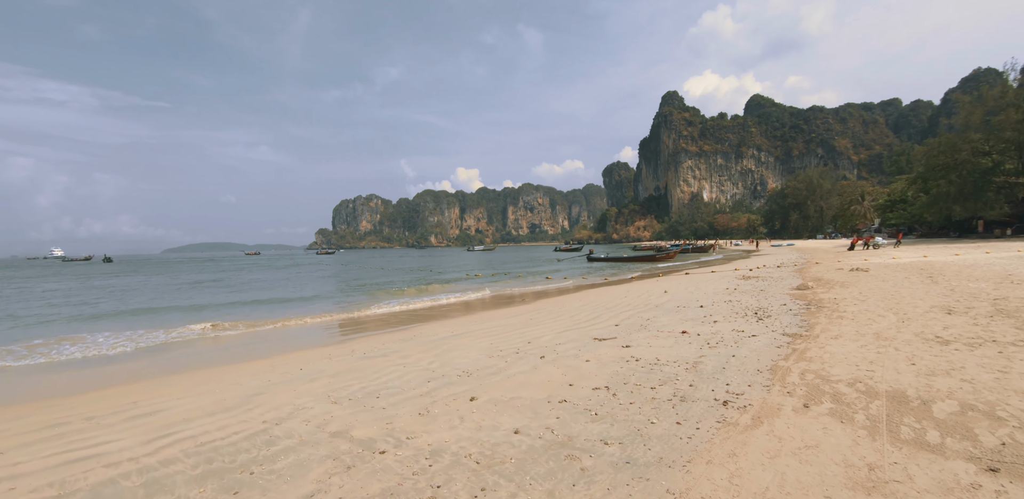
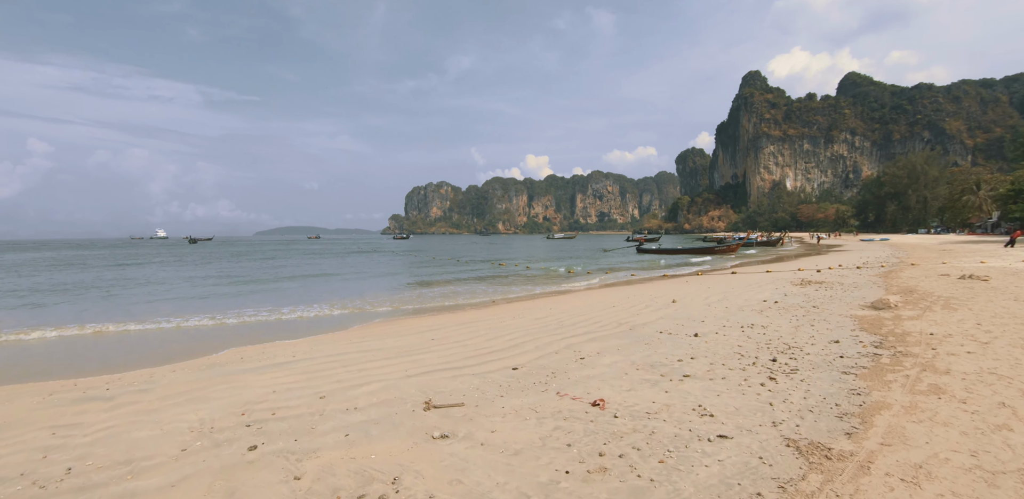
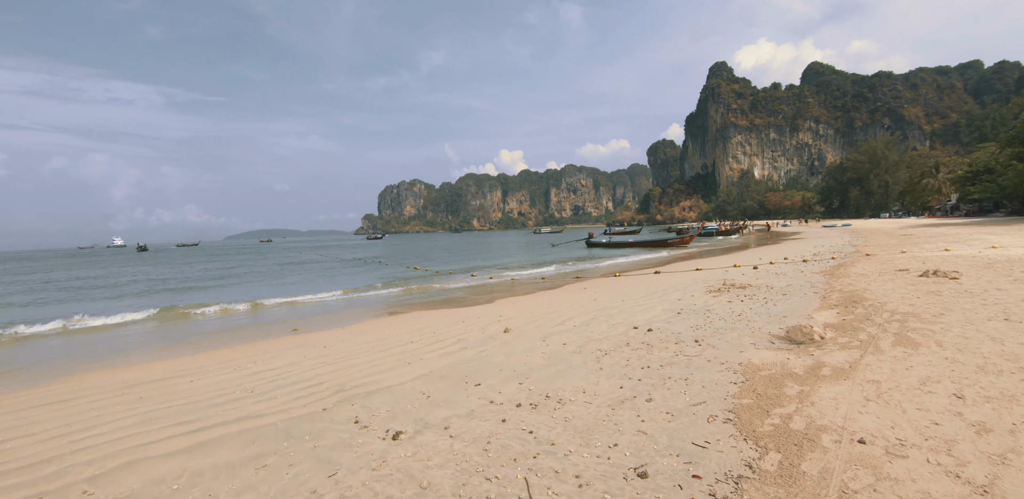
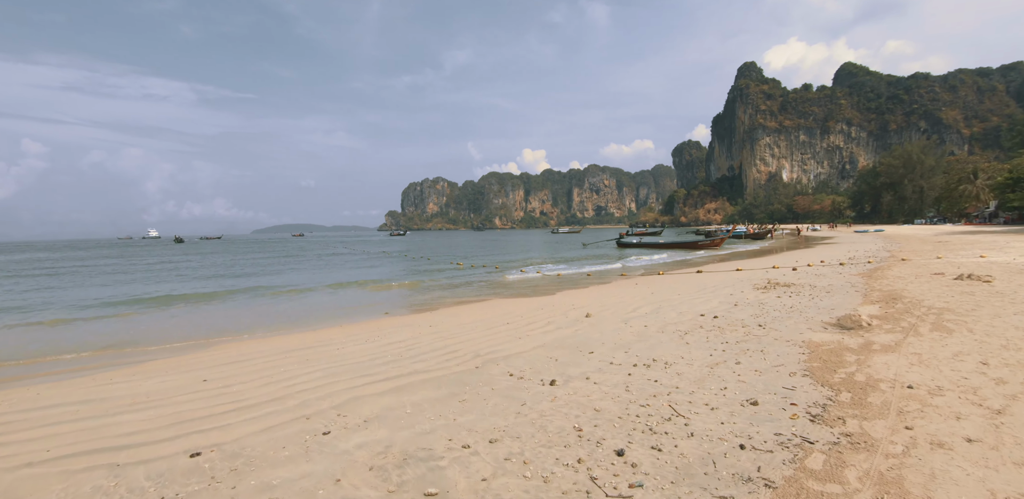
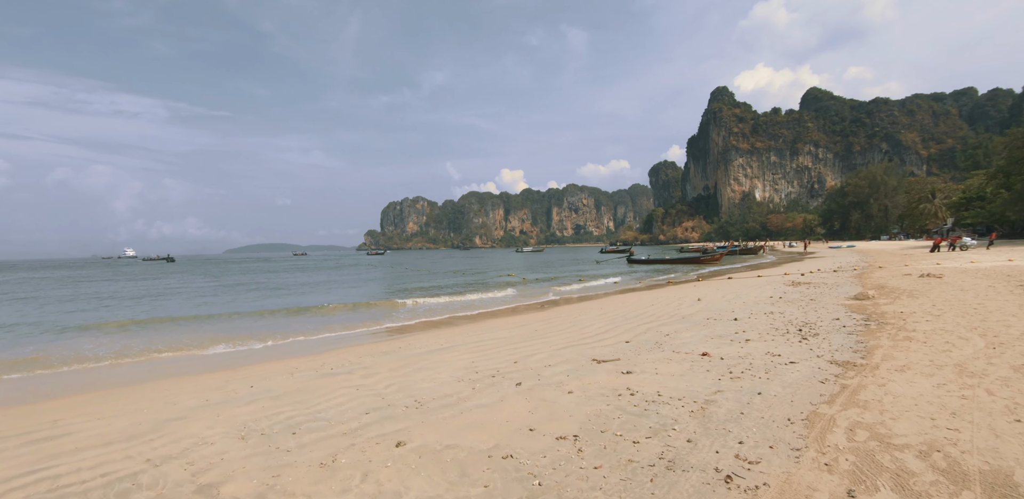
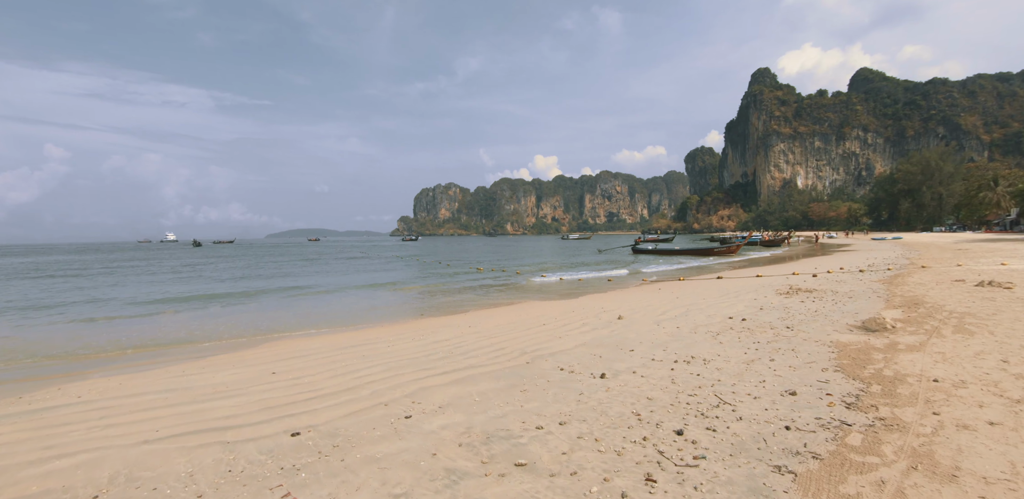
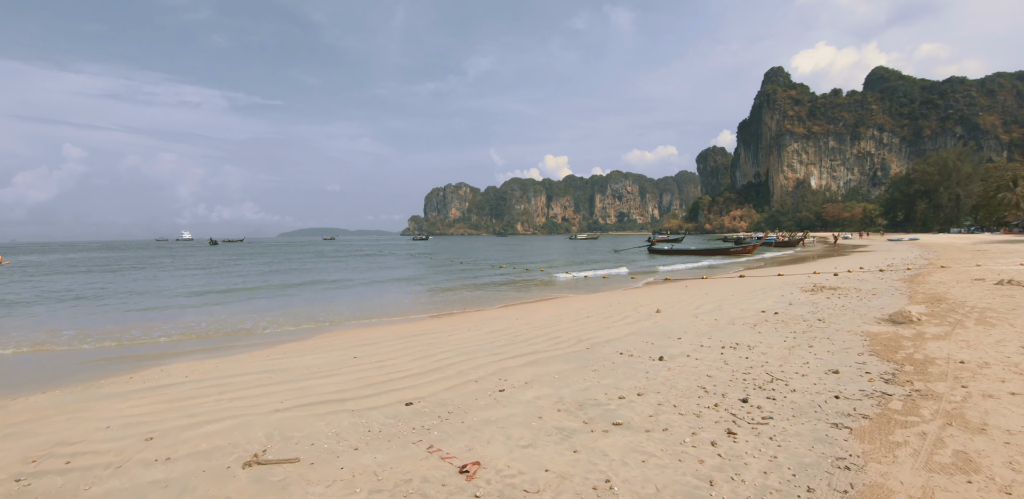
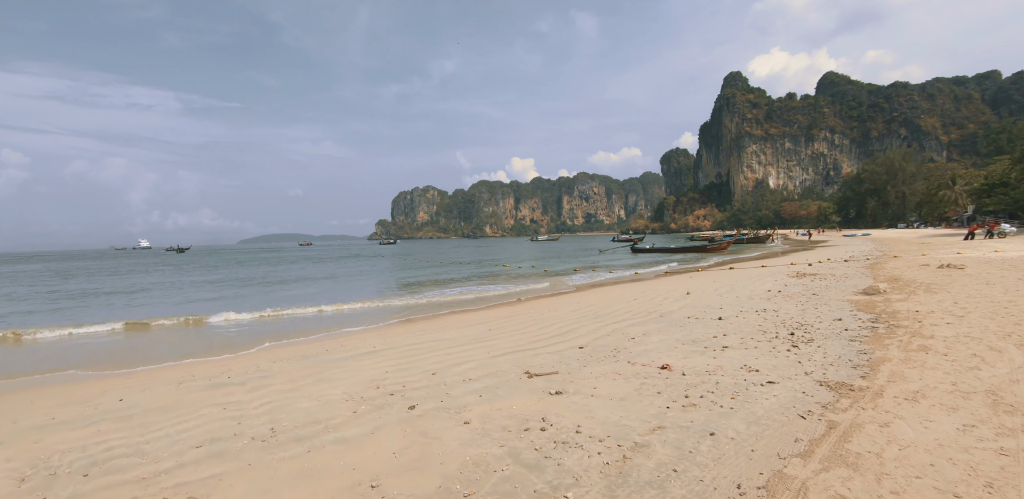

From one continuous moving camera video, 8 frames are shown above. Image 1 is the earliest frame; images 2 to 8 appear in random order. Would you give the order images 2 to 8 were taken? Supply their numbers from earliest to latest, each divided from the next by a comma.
5, 8, 2, 7, 6, 4, 3
